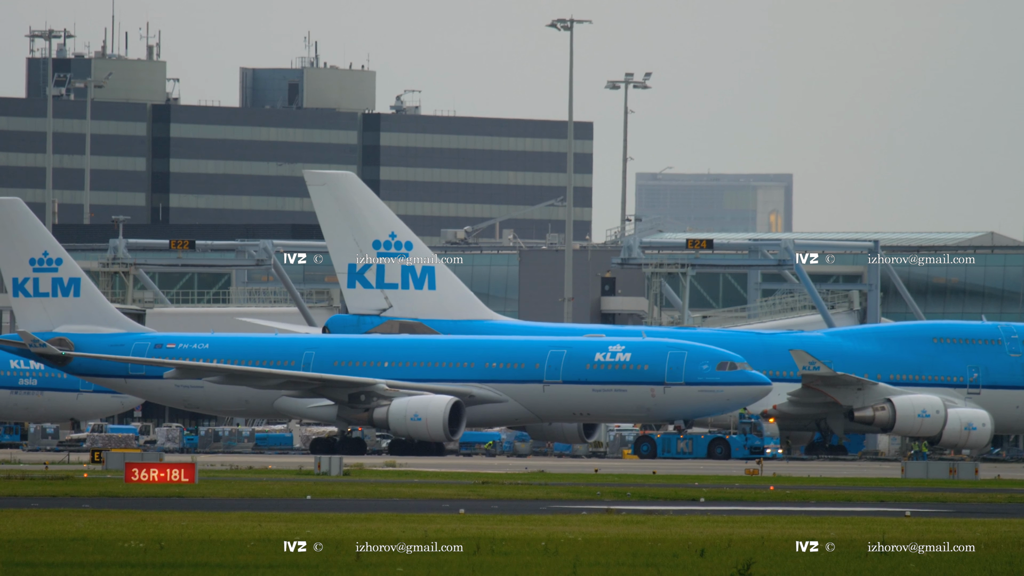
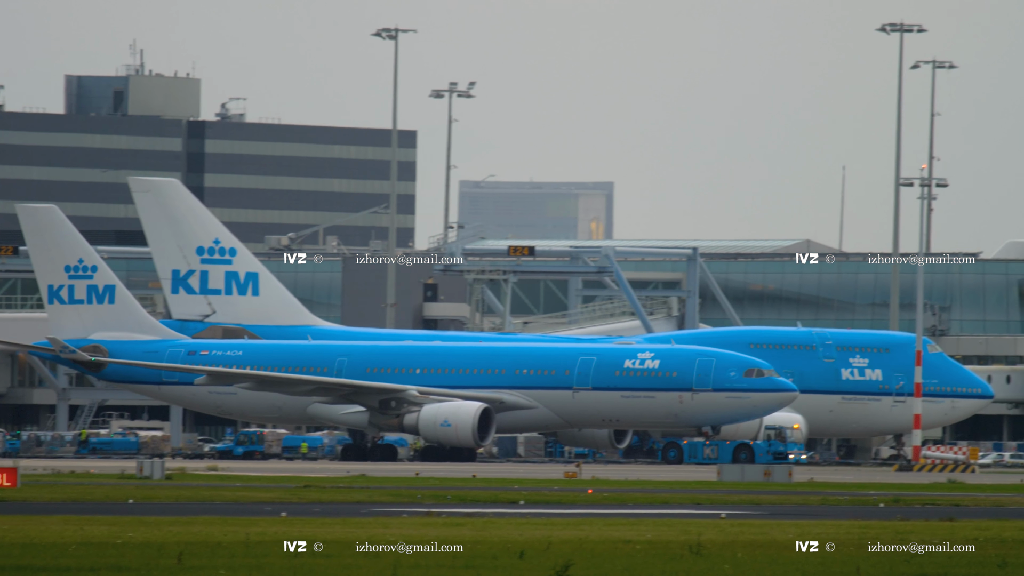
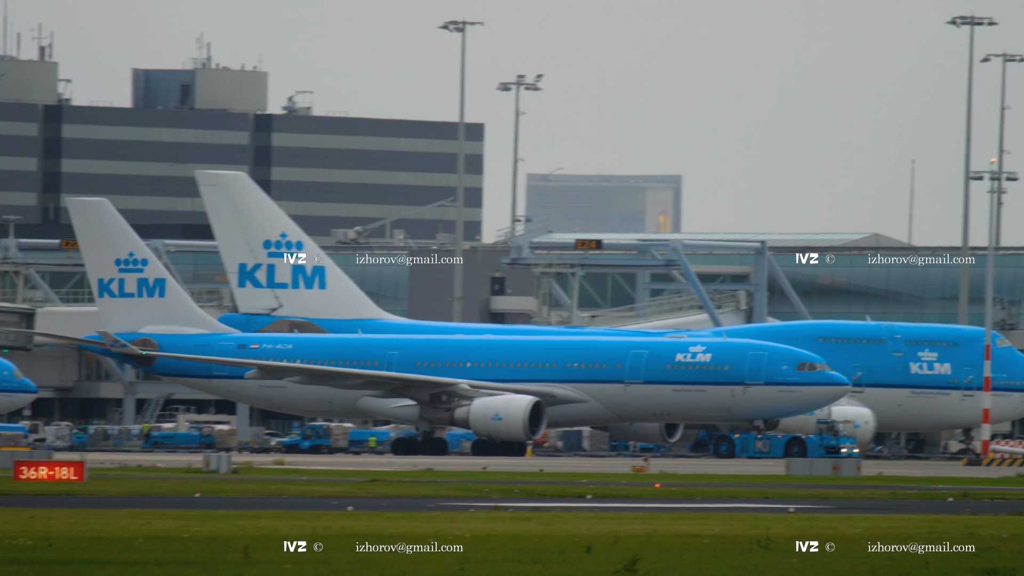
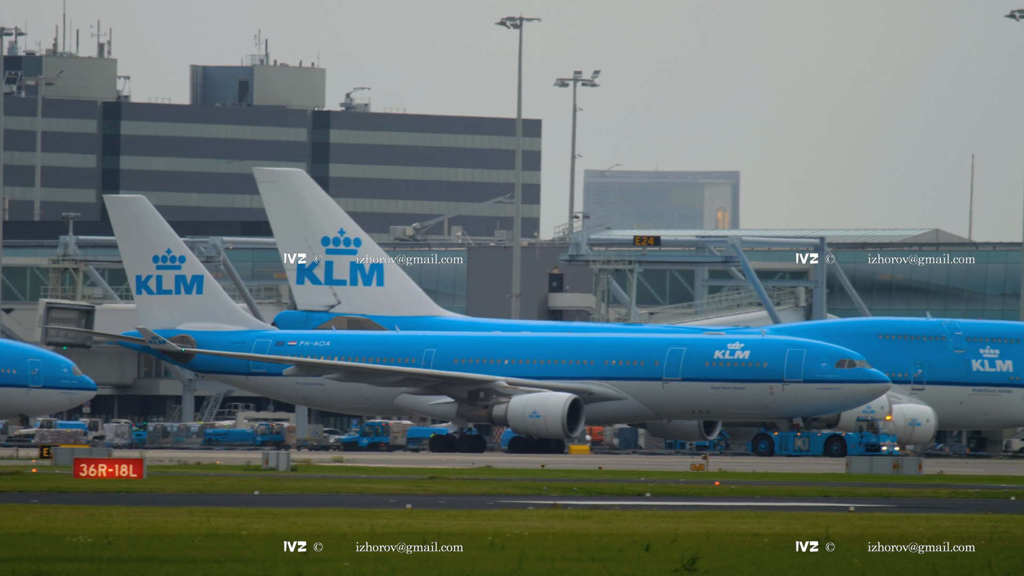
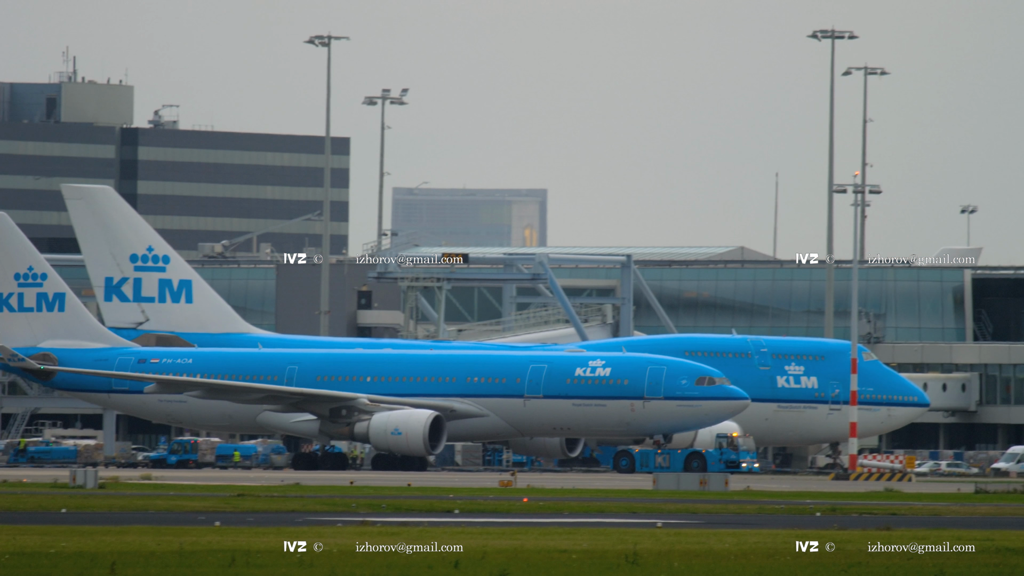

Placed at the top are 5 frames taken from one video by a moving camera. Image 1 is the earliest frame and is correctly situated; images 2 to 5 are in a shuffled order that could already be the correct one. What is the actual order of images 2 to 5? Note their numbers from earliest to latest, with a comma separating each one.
4, 3, 2, 5
